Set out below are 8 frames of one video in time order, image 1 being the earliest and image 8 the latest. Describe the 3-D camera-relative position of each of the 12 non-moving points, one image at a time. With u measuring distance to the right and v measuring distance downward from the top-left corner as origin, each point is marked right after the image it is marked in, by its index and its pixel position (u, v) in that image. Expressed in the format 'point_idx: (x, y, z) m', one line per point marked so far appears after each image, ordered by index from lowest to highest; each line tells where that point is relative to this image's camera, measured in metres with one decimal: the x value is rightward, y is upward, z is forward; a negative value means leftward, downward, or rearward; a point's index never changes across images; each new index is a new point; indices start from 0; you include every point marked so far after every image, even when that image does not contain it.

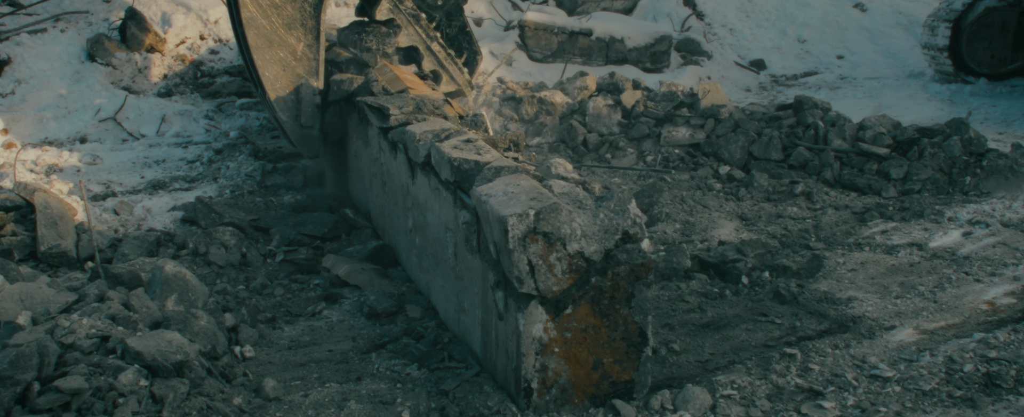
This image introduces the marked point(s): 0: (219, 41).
0: (-2.8, +1.6, +7.2) m
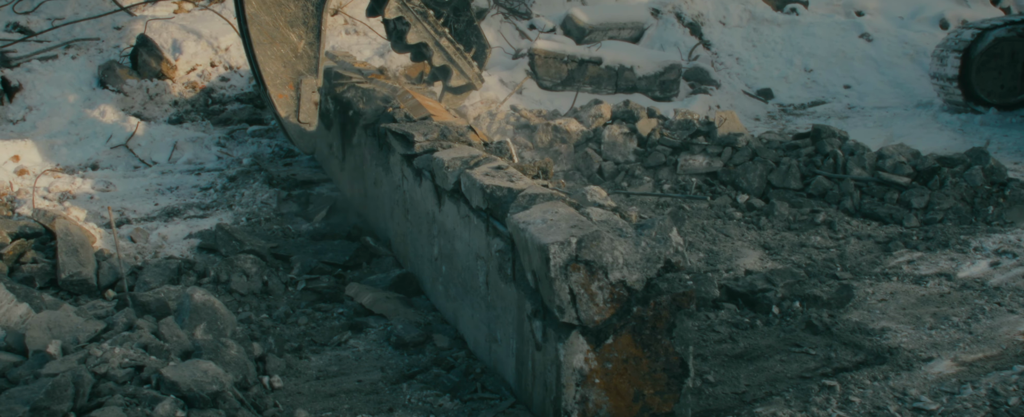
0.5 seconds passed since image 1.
0: (-2.7, +1.3, +7.3) m
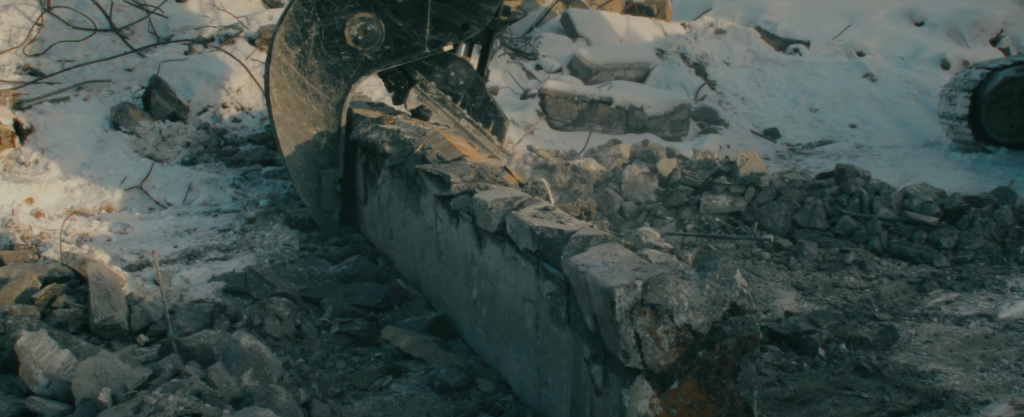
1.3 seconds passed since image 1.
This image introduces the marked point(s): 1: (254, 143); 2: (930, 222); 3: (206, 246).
0: (-2.5, +0.9, +7.3) m
1: (-2.3, +0.6, +7.0) m
2: (+2.2, -0.1, +4.0) m
3: (-1.8, -0.2, +4.5) m
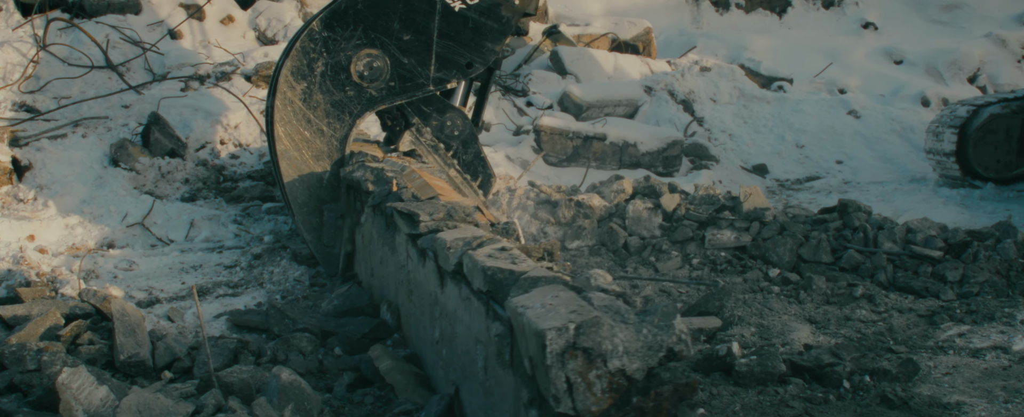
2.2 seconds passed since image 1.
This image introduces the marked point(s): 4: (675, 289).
0: (-2.6, +0.6, +7.3) m
1: (-2.3, +0.3, +7.0) m
2: (+2.2, -0.2, +4.1) m
3: (-1.7, -0.4, +4.5) m
4: (+0.9, -0.4, +4.2) m
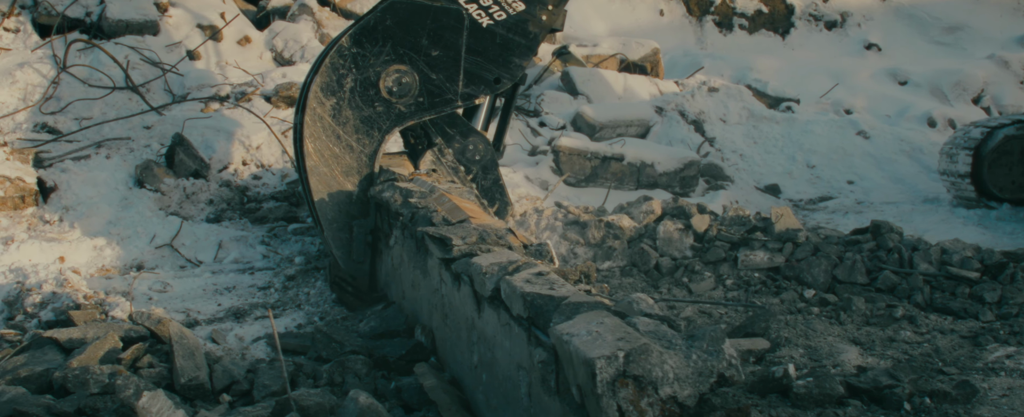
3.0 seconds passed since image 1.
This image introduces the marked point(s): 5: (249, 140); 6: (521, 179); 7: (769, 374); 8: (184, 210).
0: (-2.4, +0.4, +7.4) m
1: (-2.1, +0.1, +7.1) m
2: (+2.4, -0.4, +4.1) m
3: (-1.5, -0.5, +4.5) m
4: (+1.1, -0.6, +4.2) m
5: (-2.5, +0.6, +7.5) m
6: (+0.1, +0.3, +8.0) m
7: (+1.0, -0.6, +3.0) m
8: (-2.7, 0.0, +6.5) m
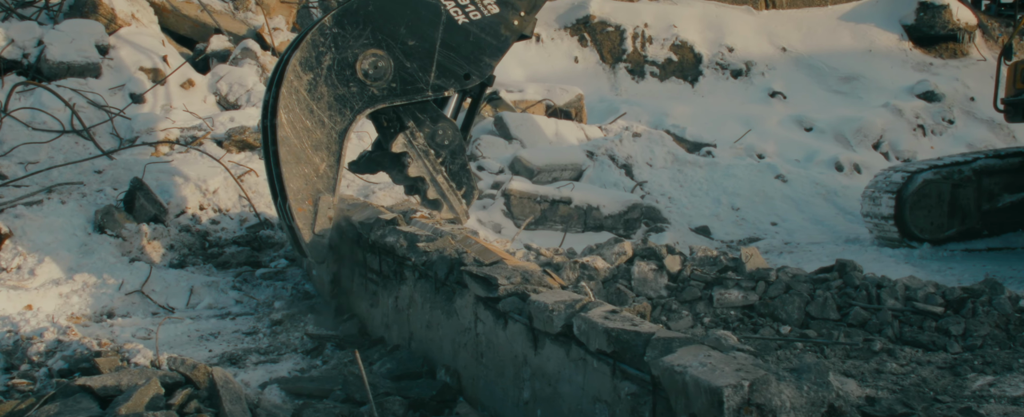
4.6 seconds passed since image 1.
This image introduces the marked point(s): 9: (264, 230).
0: (-2.7, 0.0, +7.2) m
1: (-2.4, -0.3, +6.9) m
2: (+2.4, -0.6, +4.5) m
3: (-1.5, -0.8, +4.5) m
4: (+1.1, -0.8, +4.4) m
5: (-2.9, +0.2, +7.3) m
6: (-0.3, -0.1, +8.1) m
7: (+1.1, -0.8, +3.2) m
8: (-3.0, -0.4, +6.3) m
9: (-2.3, -0.2, +7.2) m
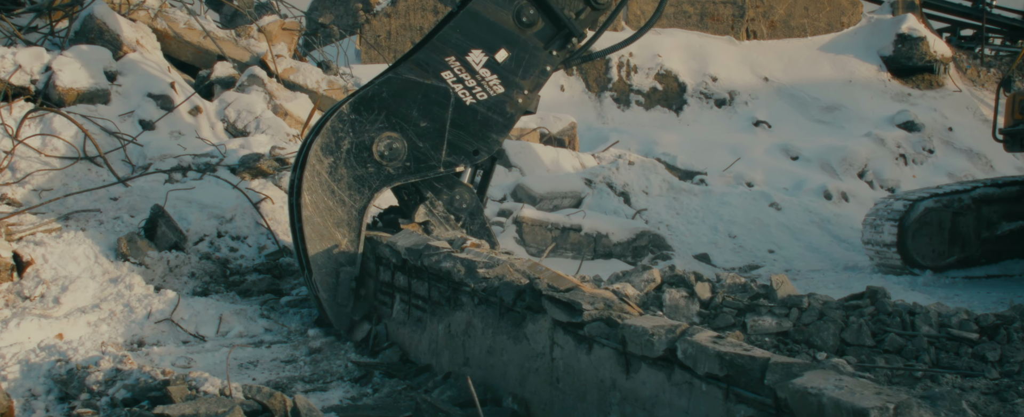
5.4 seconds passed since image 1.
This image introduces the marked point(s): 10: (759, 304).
0: (-2.5, -0.3, +7.2) m
1: (-2.2, -0.6, +6.9) m
2: (+2.7, -0.7, +4.6) m
3: (-1.3, -1.0, +4.4) m
4: (+1.3, -0.9, +4.5) m
5: (-2.7, 0.0, +7.3) m
6: (-0.2, -0.4, +8.1) m
7: (+1.4, -0.9, +3.2) m
8: (-2.8, -0.6, +6.3) m
9: (-2.1, -0.4, +7.2) m
10: (+1.6, -0.6, +5.1) m
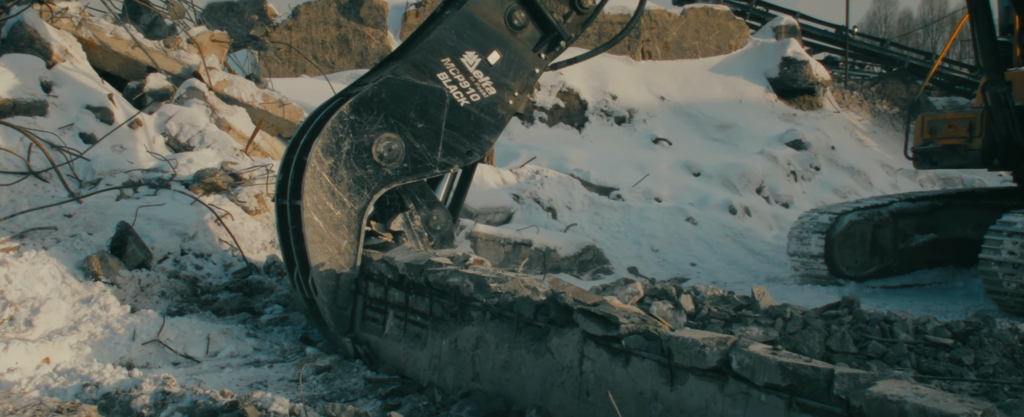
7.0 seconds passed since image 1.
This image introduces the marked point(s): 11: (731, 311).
0: (-2.8, -0.4, +7.0) m
1: (-2.4, -0.7, +6.7) m
2: (+2.7, -0.8, +5.0) m
3: (-1.2, -1.1, +4.4) m
4: (+1.4, -1.0, +4.8) m
5: (-2.9, -0.2, +7.1) m
6: (-0.6, -0.6, +8.2) m
7: (+1.6, -1.0, +3.5) m
8: (-2.9, -0.7, +6.1) m
9: (-2.3, -0.6, +7.0) m
10: (+1.6, -0.7, +5.5) m
11: (+1.6, -0.7, +5.7) m
